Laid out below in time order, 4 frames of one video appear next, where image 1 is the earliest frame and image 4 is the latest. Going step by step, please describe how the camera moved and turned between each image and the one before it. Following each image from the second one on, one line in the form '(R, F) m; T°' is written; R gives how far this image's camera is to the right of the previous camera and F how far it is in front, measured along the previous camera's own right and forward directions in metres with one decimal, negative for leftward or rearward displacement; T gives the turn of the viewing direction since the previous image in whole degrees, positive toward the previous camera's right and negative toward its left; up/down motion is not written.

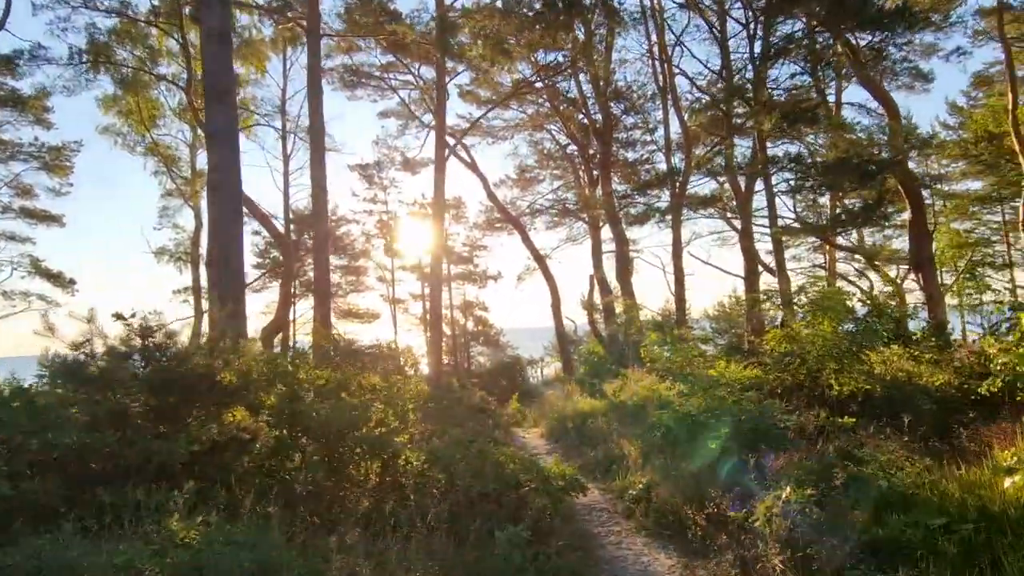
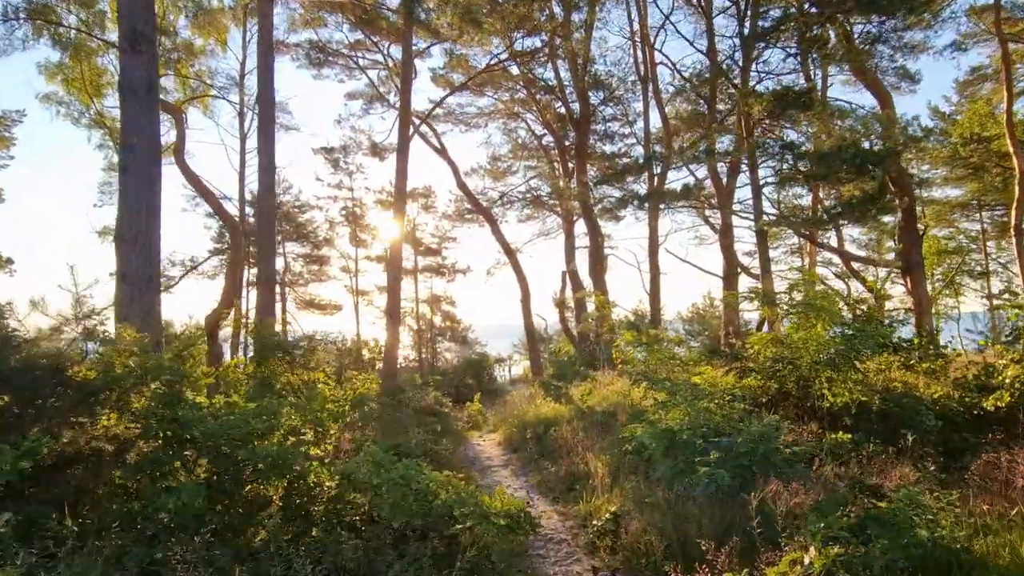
(+0.2, +1.0) m; +2°
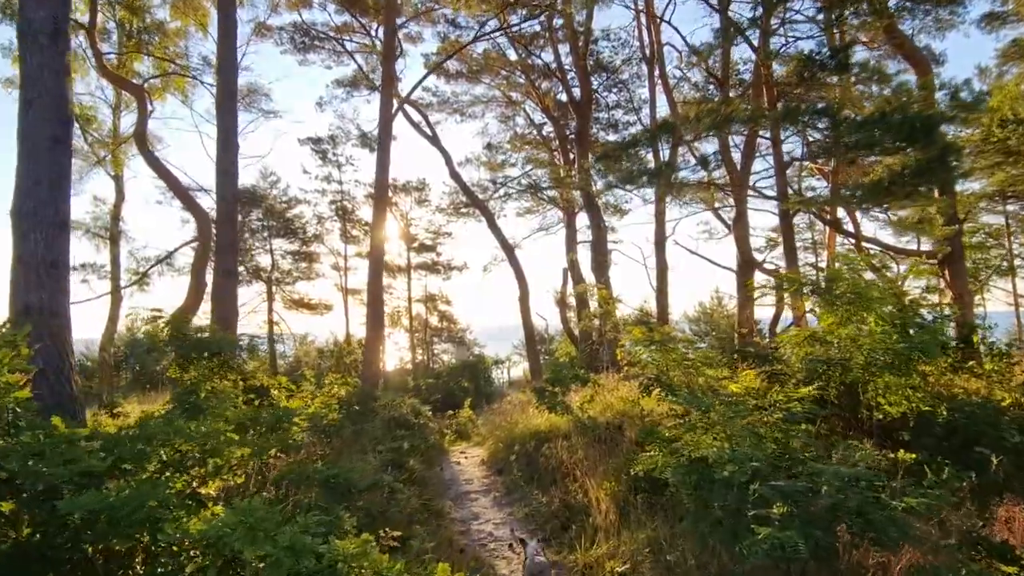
(+0.2, +1.3) m; 0°
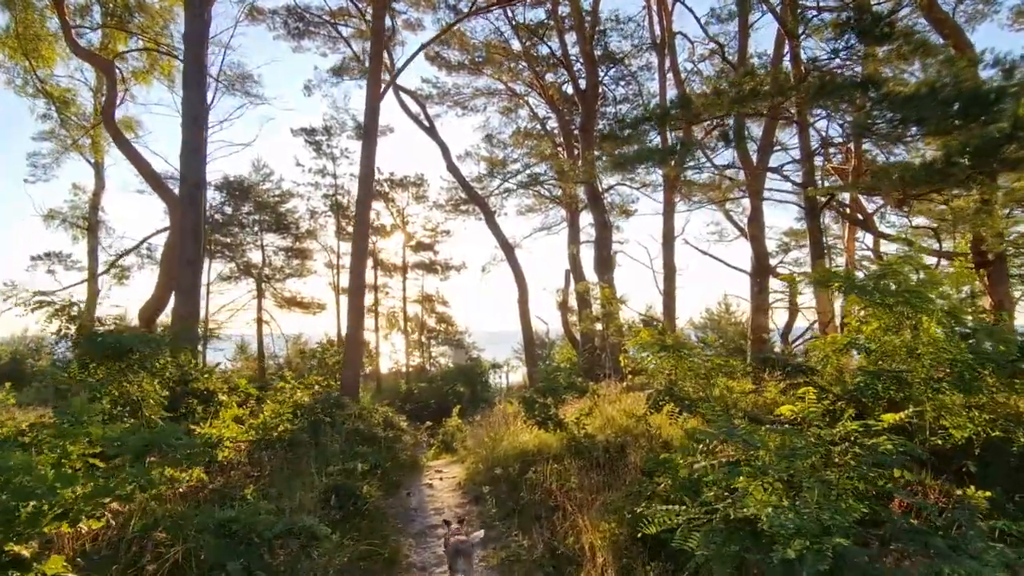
(+0.2, +1.1) m; 0°
